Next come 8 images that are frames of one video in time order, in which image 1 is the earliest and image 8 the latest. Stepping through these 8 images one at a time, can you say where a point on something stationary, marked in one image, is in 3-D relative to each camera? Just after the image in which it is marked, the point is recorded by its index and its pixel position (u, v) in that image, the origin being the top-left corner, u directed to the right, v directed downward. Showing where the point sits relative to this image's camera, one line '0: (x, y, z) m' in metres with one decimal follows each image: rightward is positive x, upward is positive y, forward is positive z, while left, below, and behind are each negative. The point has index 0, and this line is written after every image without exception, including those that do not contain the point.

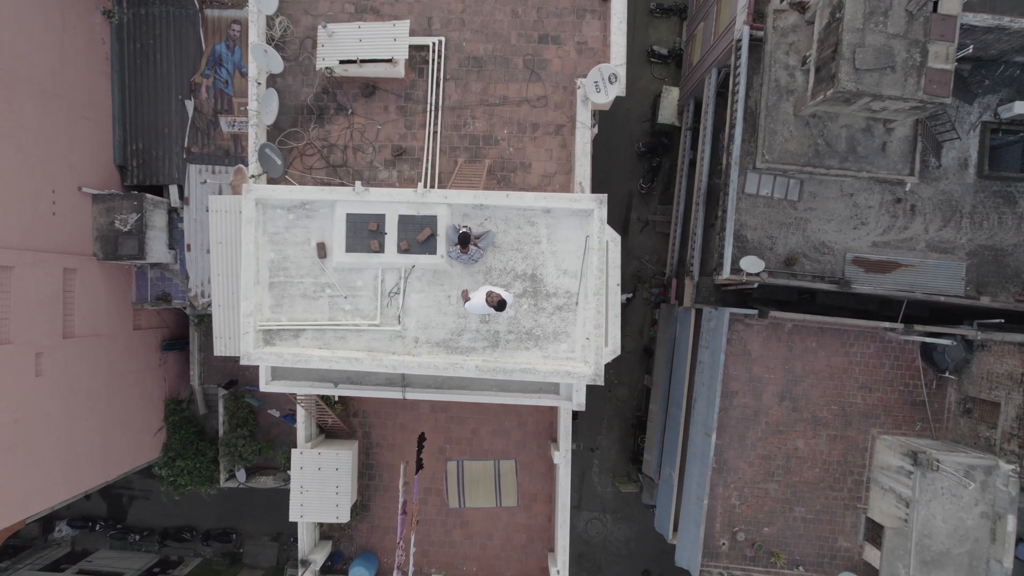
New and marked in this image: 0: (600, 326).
0: (+2.1, -1.0, +7.0) m
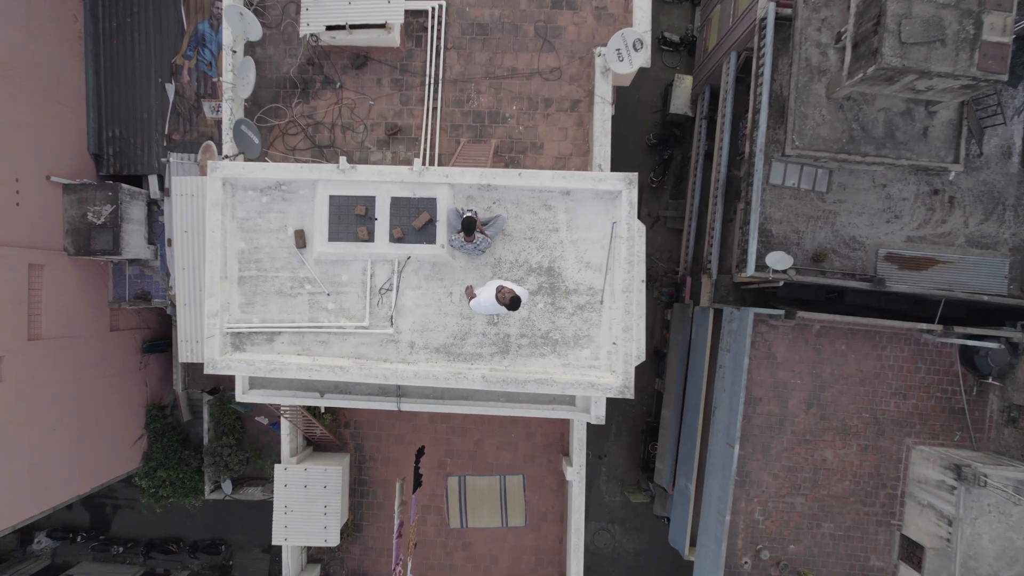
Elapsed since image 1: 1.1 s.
0: (+2.4, -0.9, +5.9) m
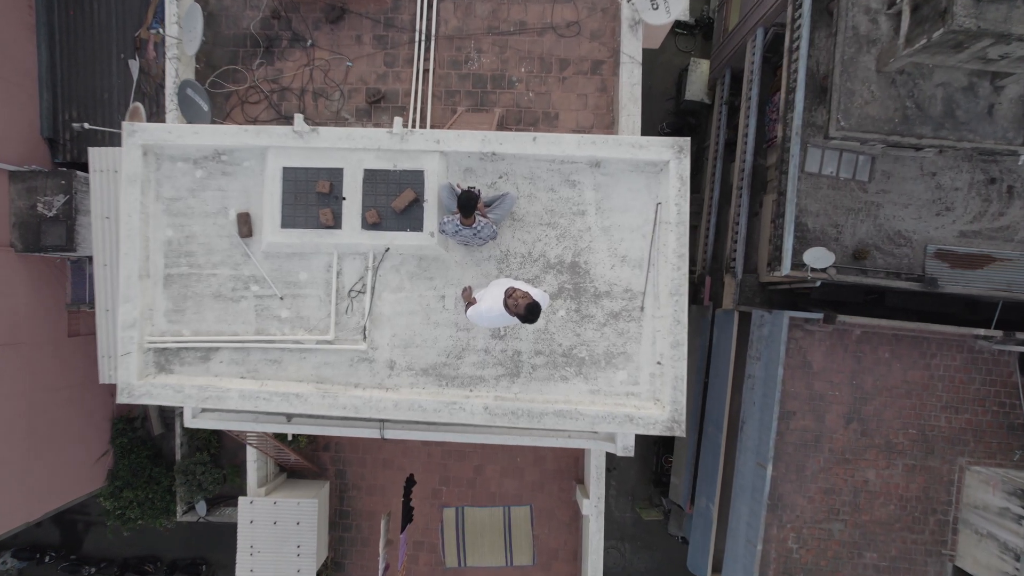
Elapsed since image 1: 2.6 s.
0: (+2.6, -0.9, +4.4) m
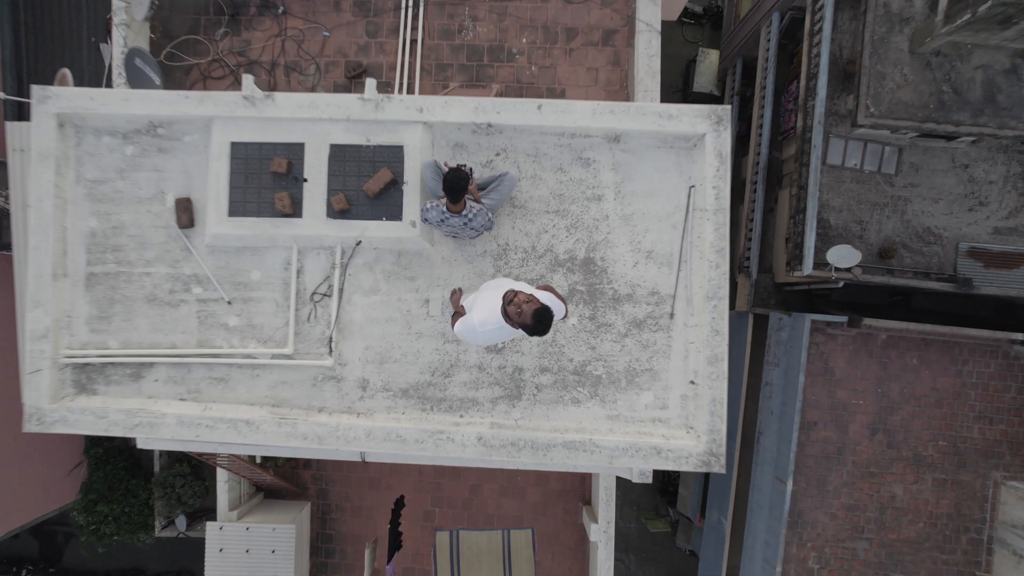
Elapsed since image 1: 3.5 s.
0: (+2.6, -0.9, +3.6) m
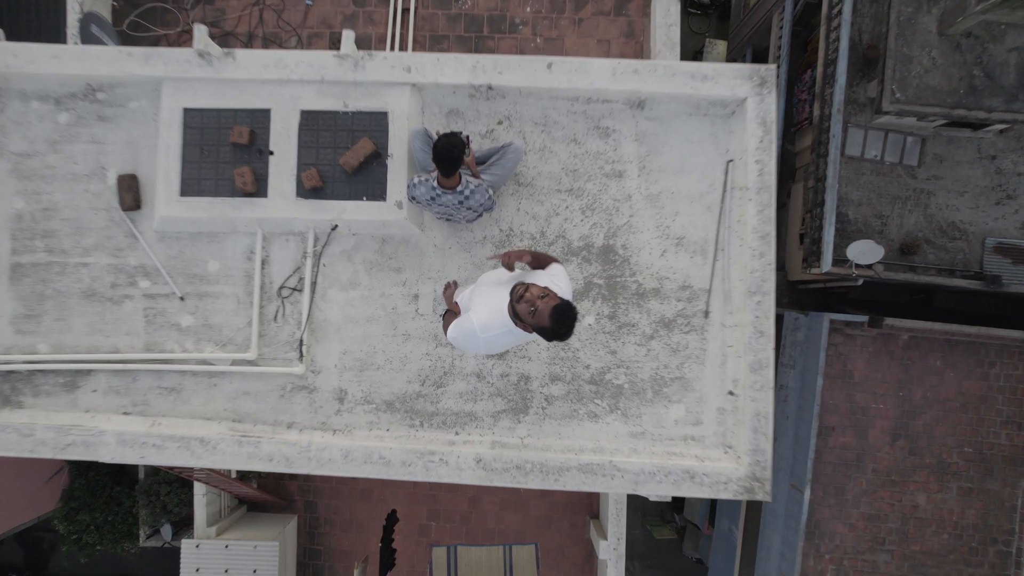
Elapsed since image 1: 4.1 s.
0: (+2.6, -0.9, +3.0) m
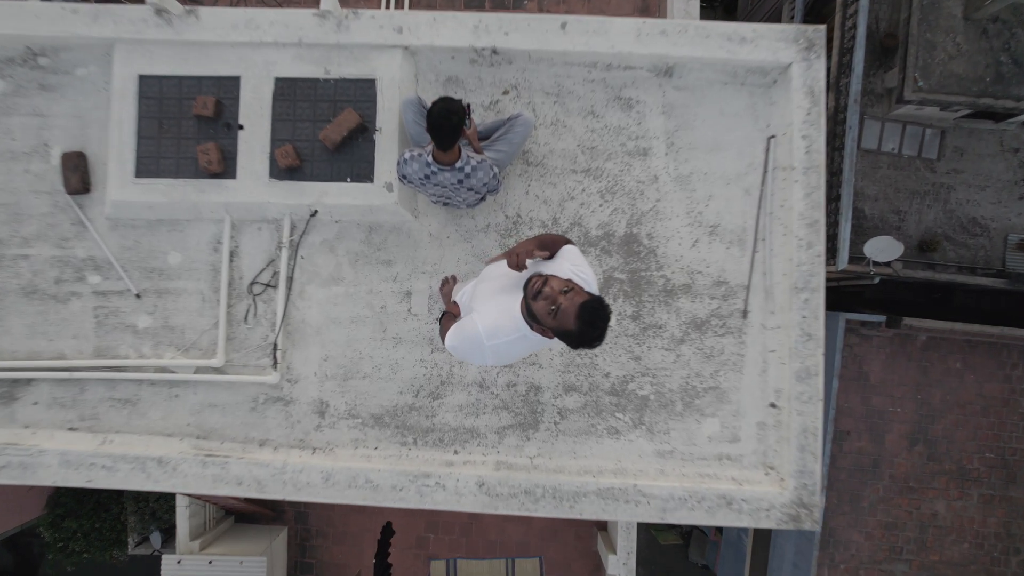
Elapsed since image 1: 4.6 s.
0: (+2.7, -0.8, +2.6) m
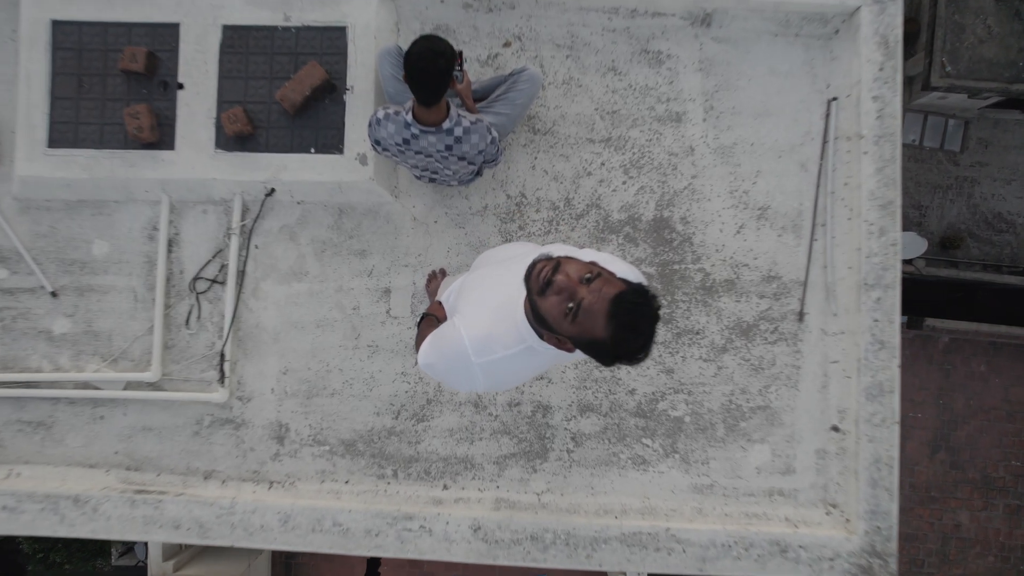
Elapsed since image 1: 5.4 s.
0: (+2.7, -0.8, +2.1) m
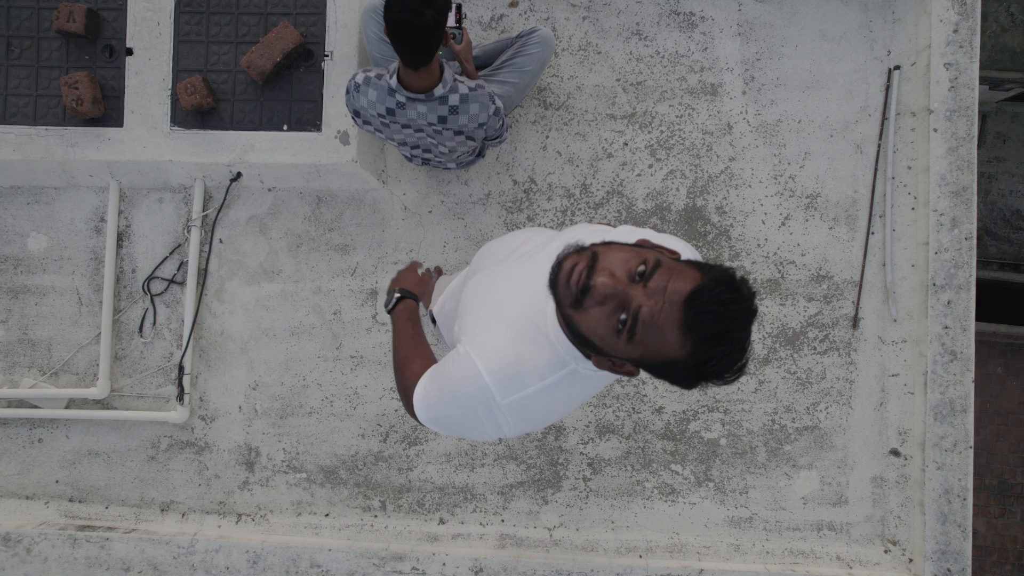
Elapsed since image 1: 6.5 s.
0: (+2.8, -0.8, +1.8) m
